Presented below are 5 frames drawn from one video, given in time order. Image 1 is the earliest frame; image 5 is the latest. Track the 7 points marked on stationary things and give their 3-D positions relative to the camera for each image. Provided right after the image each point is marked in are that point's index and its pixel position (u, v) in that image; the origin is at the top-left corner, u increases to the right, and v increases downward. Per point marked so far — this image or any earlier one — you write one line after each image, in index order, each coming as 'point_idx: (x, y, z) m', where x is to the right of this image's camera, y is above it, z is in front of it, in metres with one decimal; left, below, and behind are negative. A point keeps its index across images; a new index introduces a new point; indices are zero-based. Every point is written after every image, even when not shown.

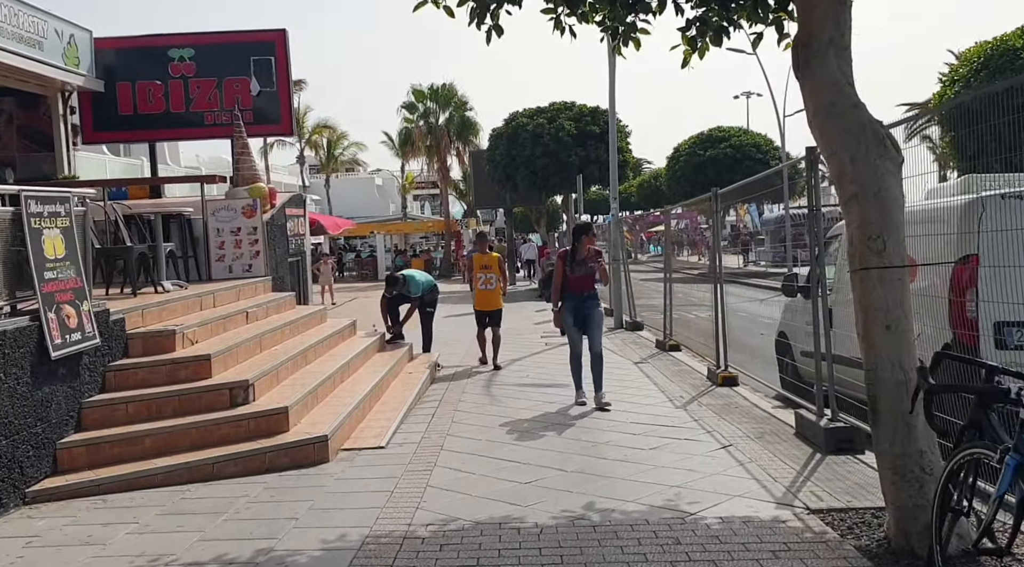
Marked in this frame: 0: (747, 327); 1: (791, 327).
0: (+2.8, -0.5, +9.6) m
1: (+2.9, -0.4, +8.2) m
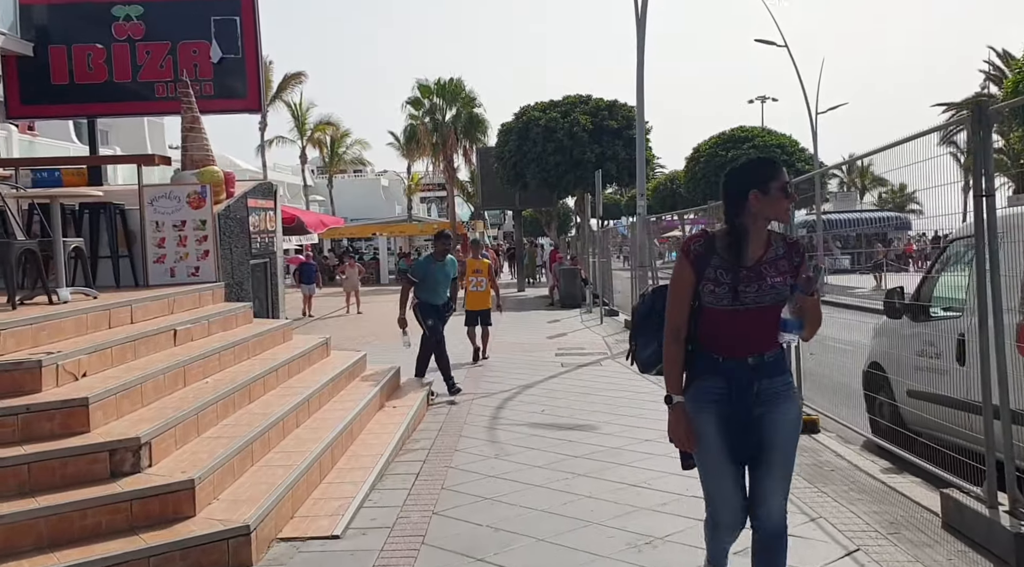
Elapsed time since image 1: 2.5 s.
0: (+2.9, -0.7, +7.6) m
1: (+3.0, -0.6, +6.2) m
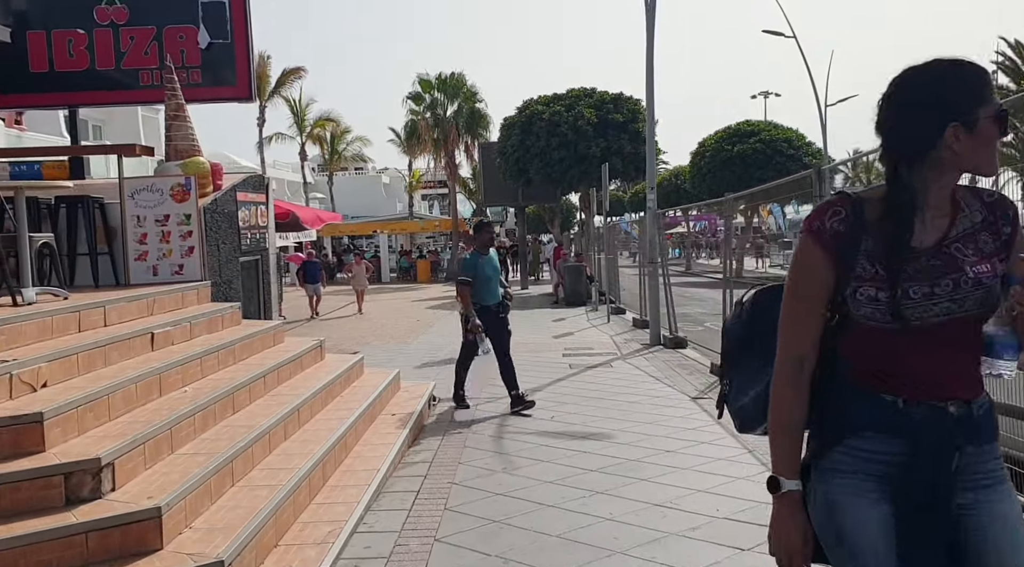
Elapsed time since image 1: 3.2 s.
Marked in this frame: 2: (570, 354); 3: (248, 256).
0: (+3.0, -0.6, +7.1) m
1: (+3.0, -0.5, +5.7) m
2: (+0.8, -1.0, +11.4) m
3: (-2.8, +0.3, +8.3) m
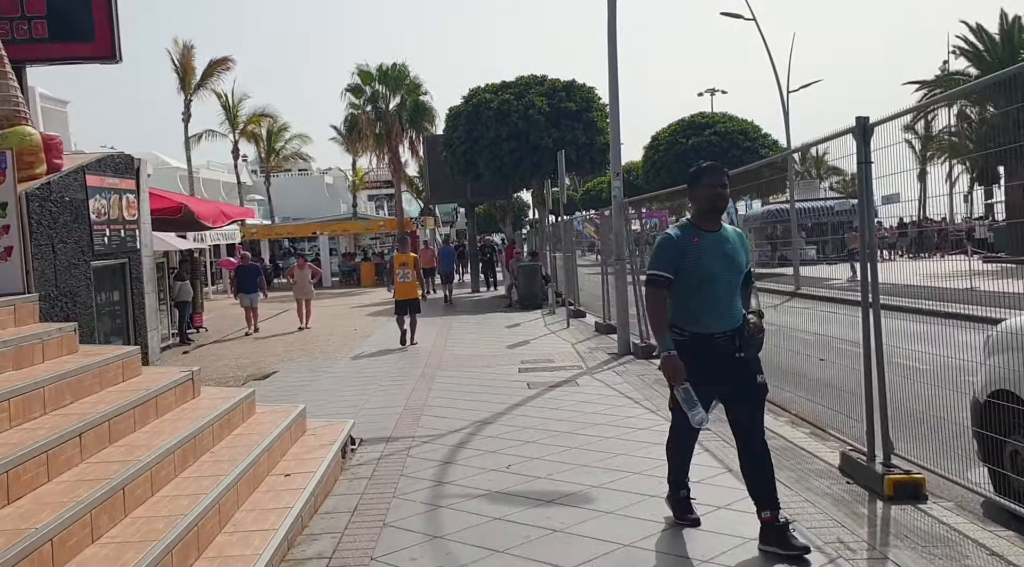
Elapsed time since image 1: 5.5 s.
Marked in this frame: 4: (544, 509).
0: (+2.6, -0.6, +5.5) m
1: (+2.7, -0.5, +4.1) m
2: (+0.2, -1.1, +9.7) m
3: (-3.2, +0.2, +6.3) m
4: (+0.2, -1.2, +4.4) m
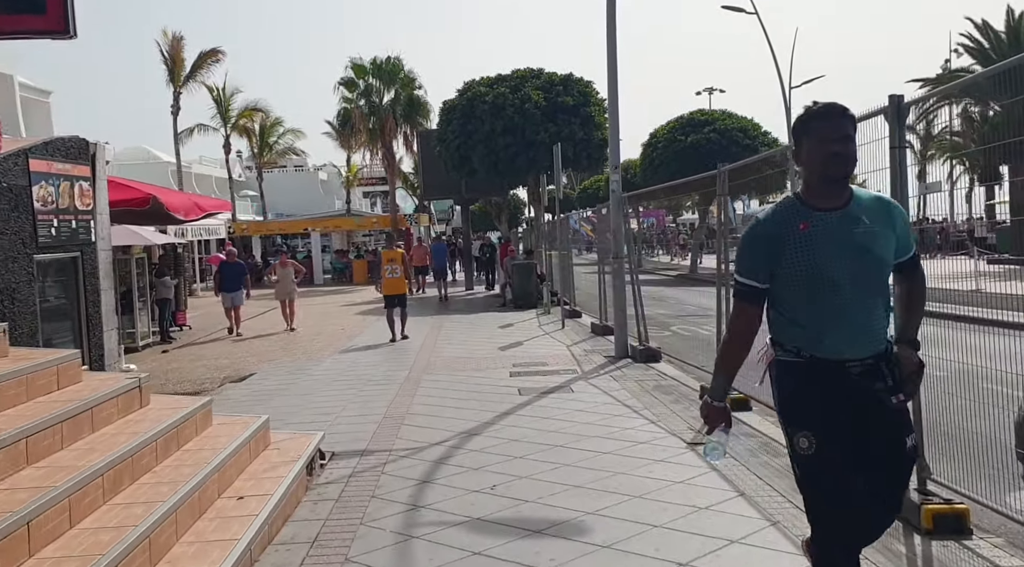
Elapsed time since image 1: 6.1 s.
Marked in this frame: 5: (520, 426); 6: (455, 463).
0: (+2.5, -0.6, +4.9) m
1: (+2.6, -0.5, +3.6) m
2: (+0.1, -1.0, +9.1) m
3: (-3.3, +0.2, +5.8) m
4: (+0.1, -1.2, +3.8) m
5: (+0.1, -1.2, +6.5) m
6: (-0.4, -1.2, +5.3) m
